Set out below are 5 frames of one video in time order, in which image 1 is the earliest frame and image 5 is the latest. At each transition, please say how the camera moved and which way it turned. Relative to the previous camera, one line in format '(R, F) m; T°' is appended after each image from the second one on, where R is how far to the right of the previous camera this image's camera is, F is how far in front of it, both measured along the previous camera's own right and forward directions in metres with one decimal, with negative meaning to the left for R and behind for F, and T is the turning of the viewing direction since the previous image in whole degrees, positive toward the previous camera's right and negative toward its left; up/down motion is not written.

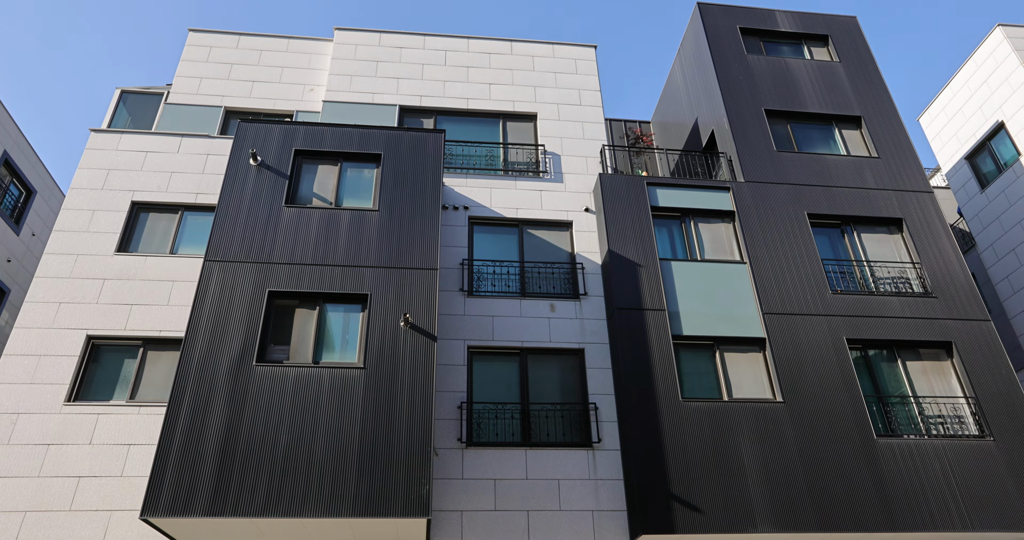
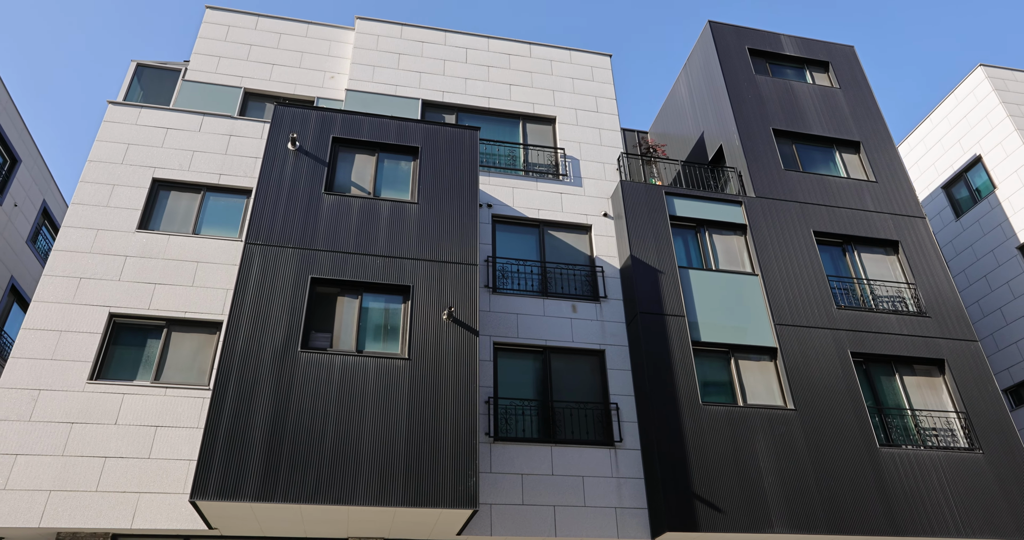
(-1.5, -0.2) m; +4°
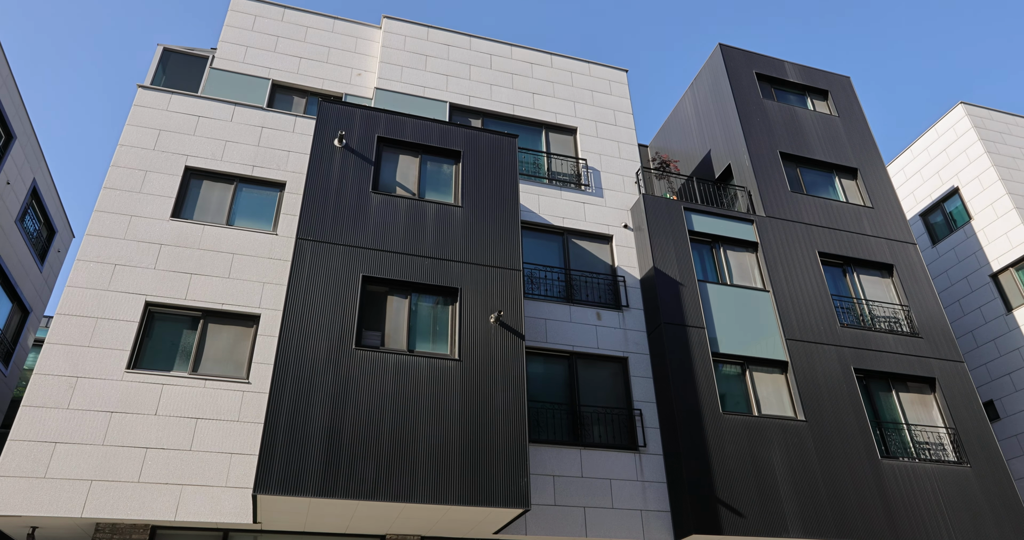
(-1.6, -0.2) m; +4°
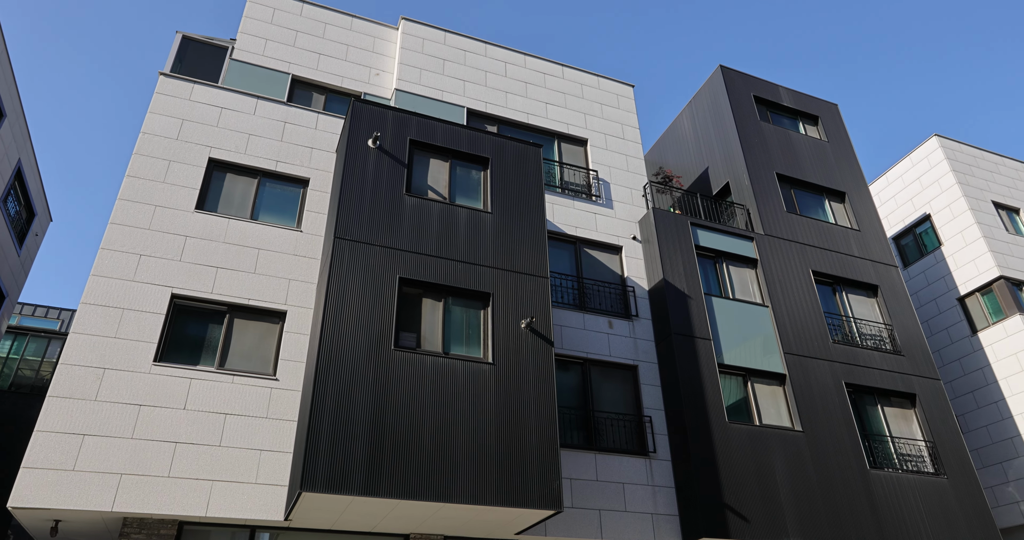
(-1.4, -0.2) m; +4°
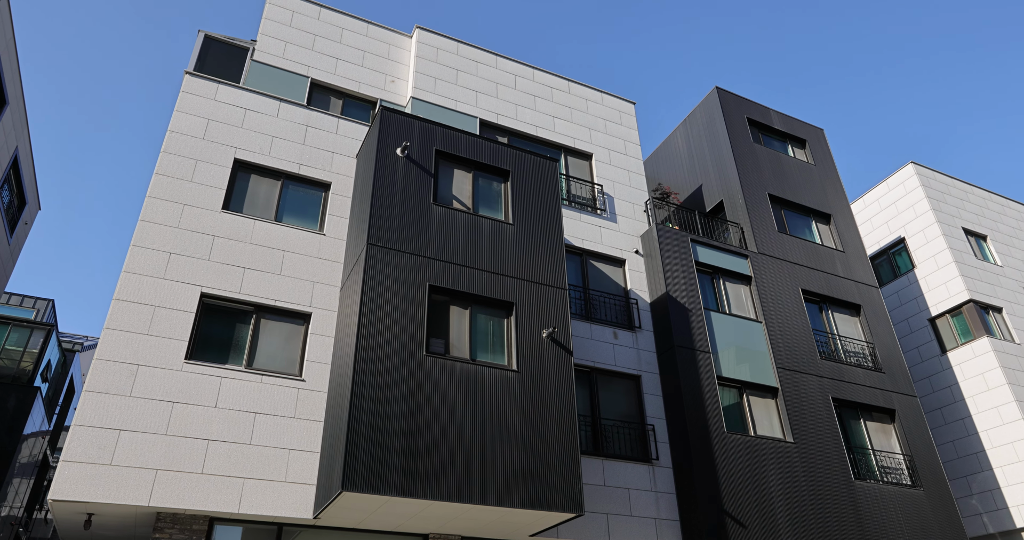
(-1.1, -0.4) m; +3°
